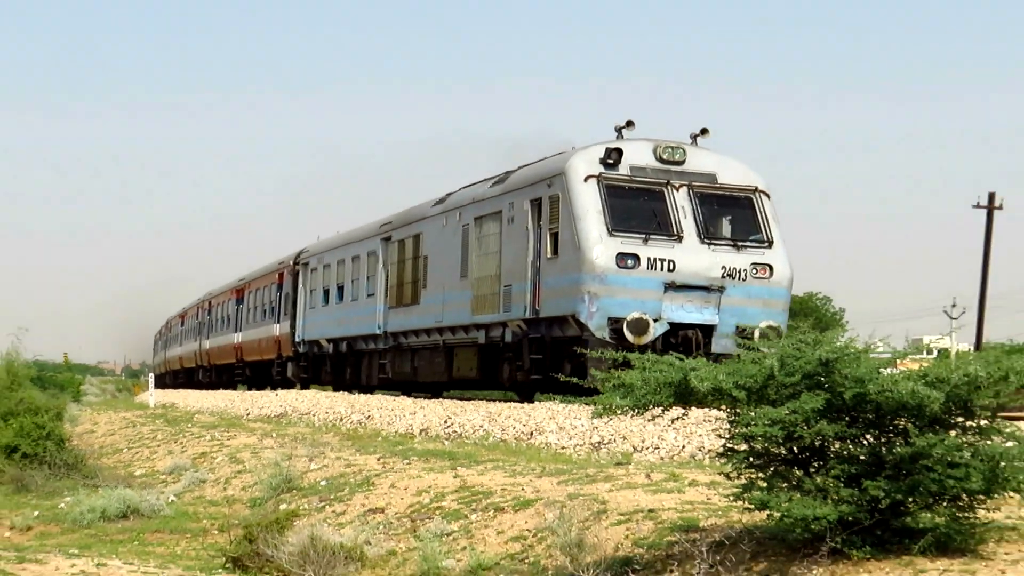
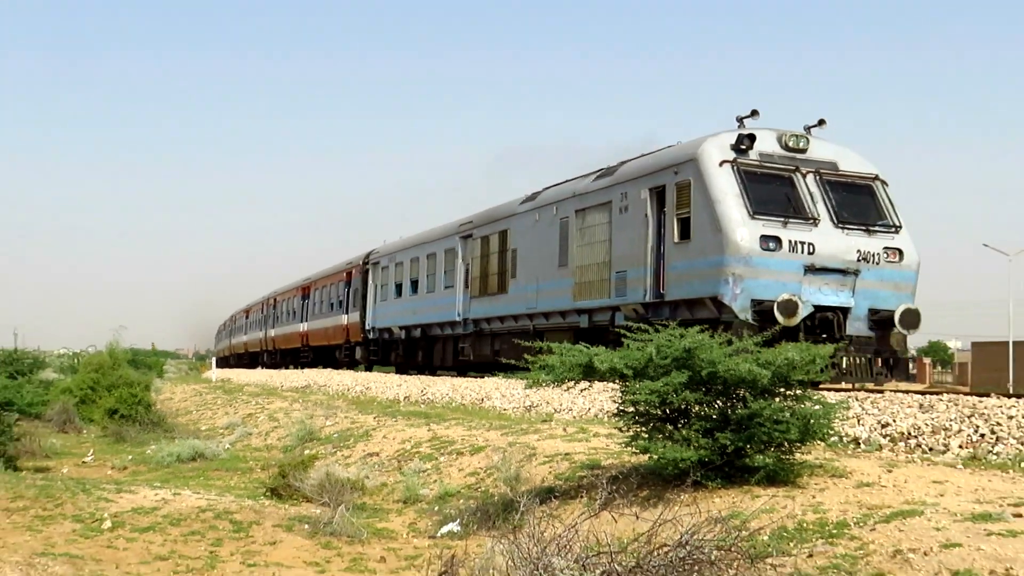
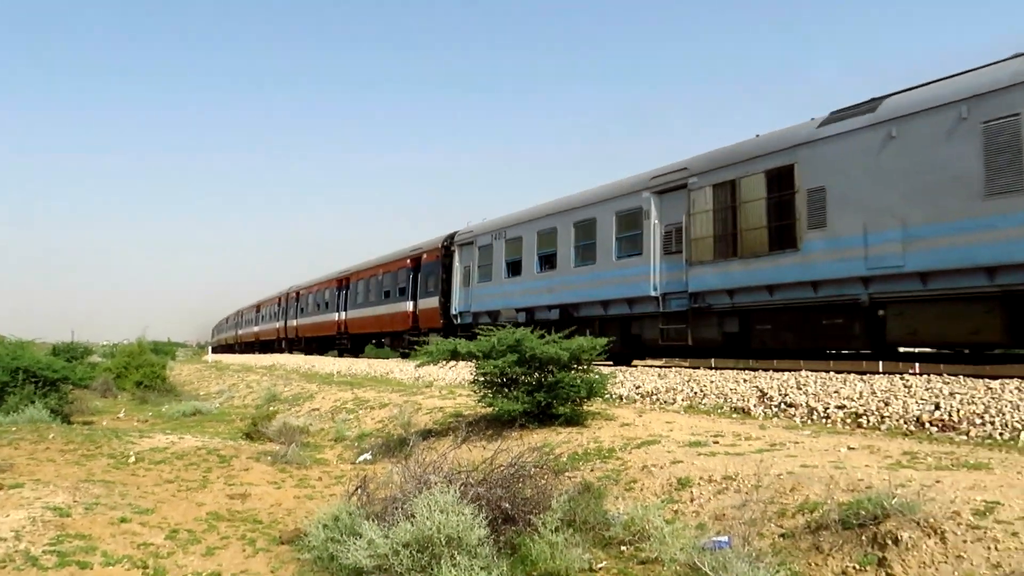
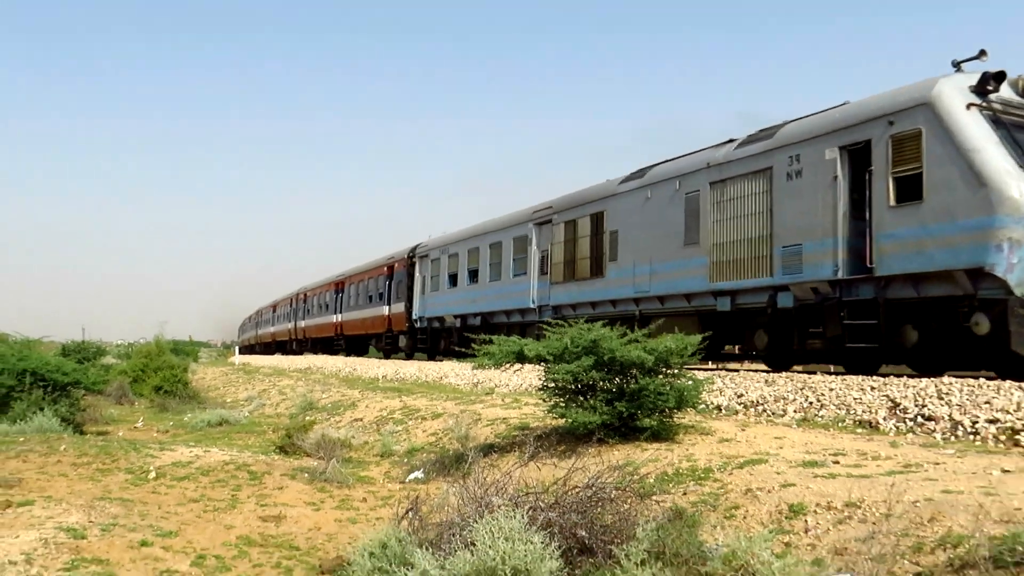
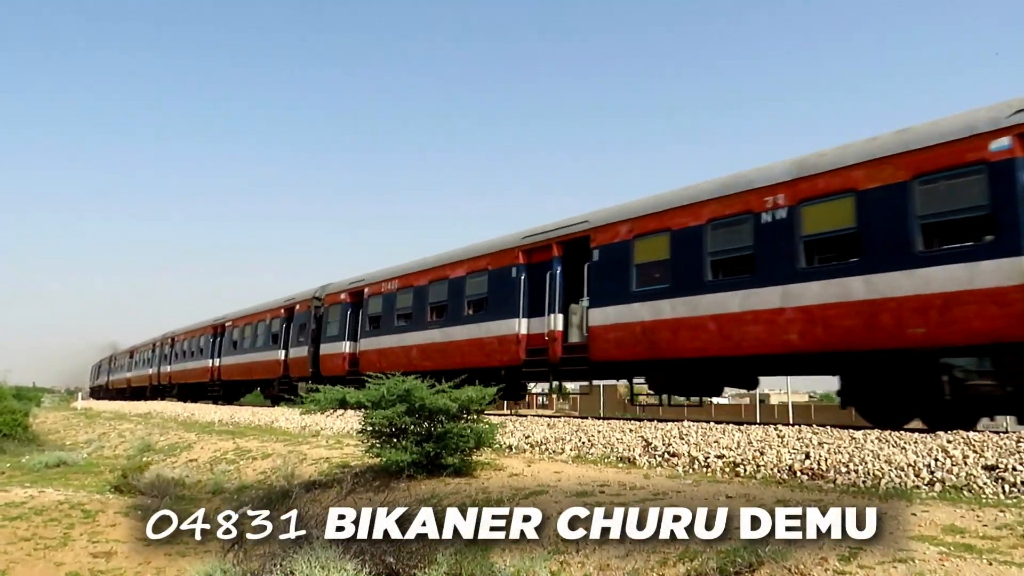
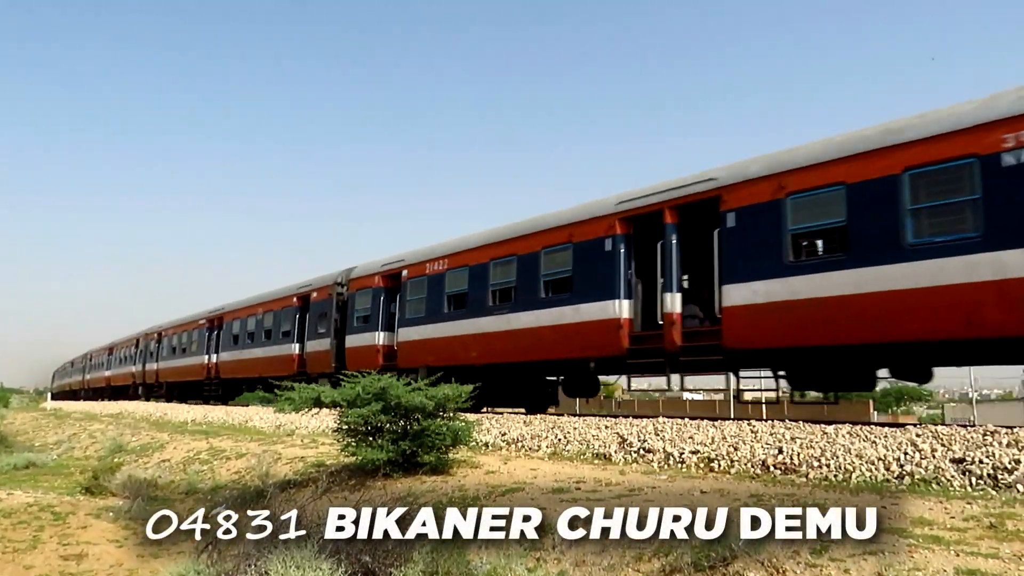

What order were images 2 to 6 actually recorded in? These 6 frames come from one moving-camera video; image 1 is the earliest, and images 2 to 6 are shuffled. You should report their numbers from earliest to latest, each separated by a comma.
2, 4, 3, 6, 5
